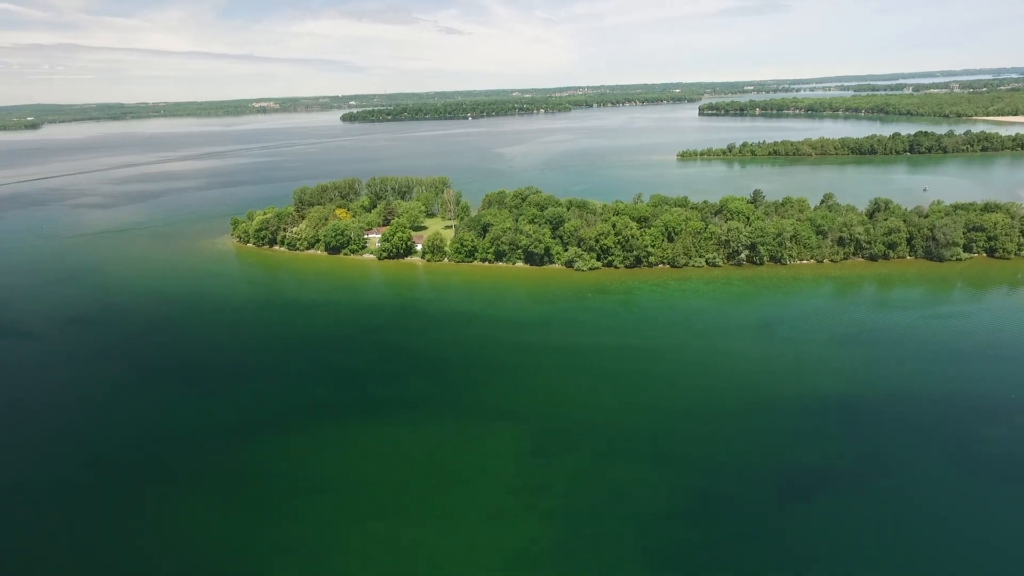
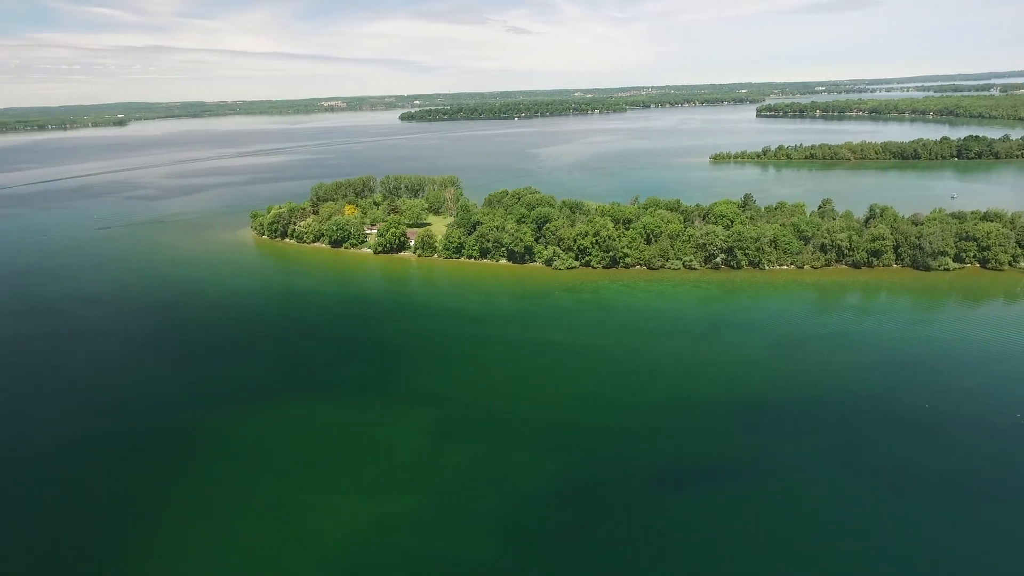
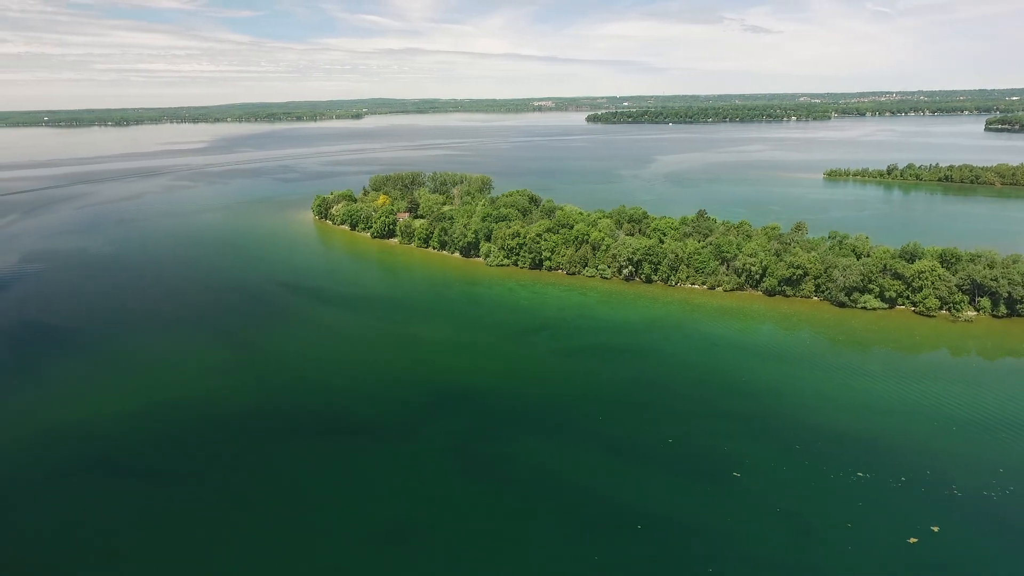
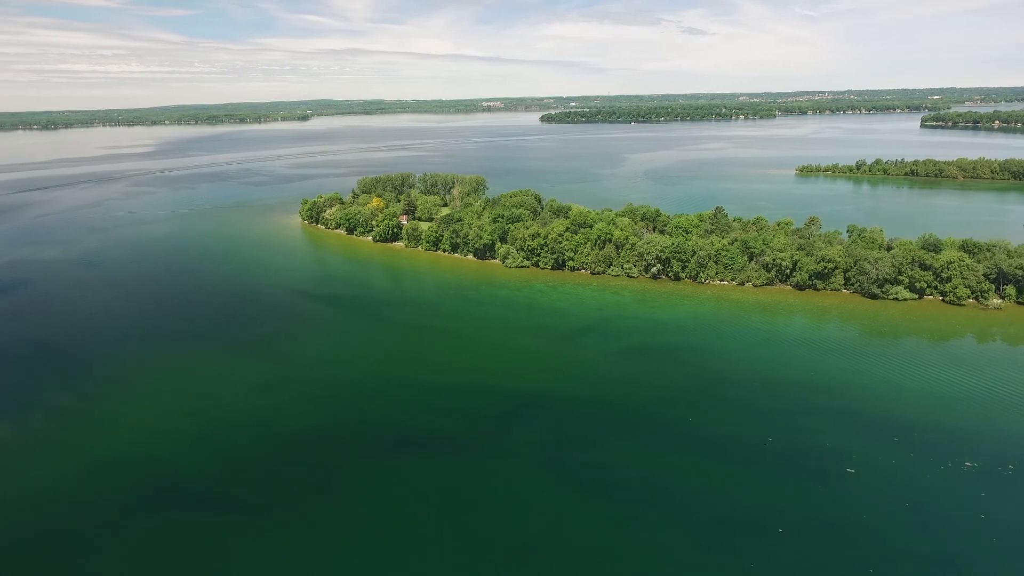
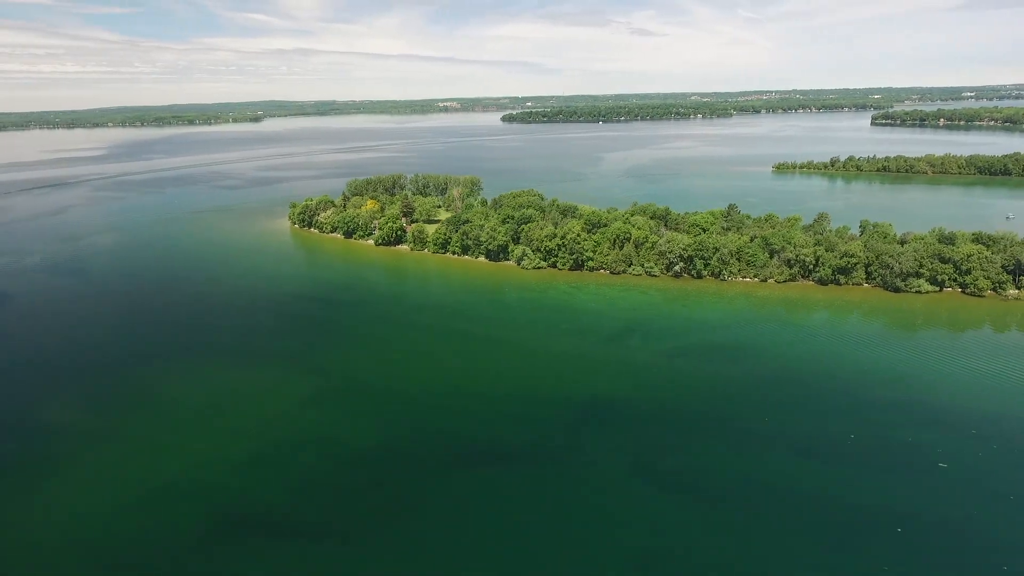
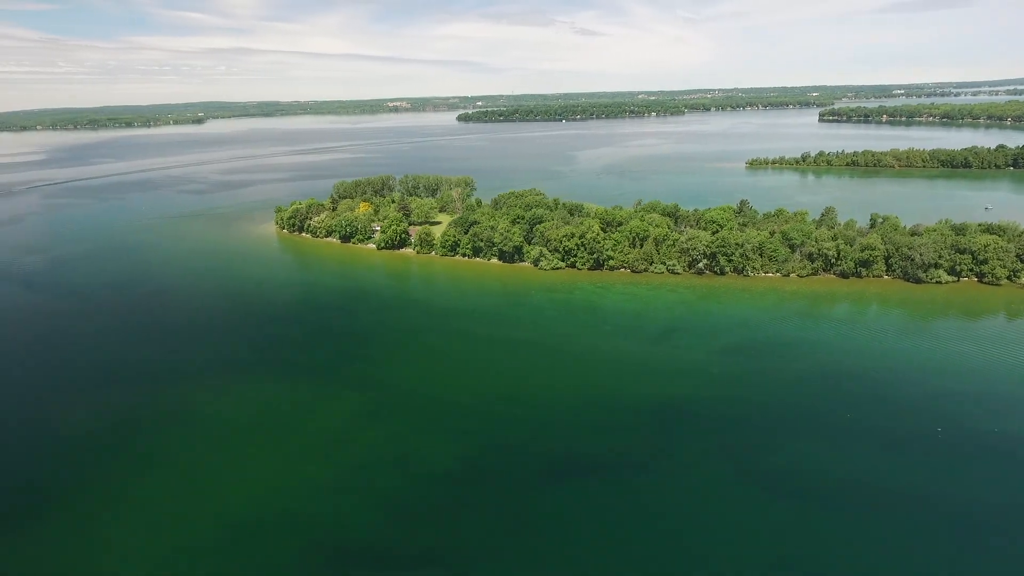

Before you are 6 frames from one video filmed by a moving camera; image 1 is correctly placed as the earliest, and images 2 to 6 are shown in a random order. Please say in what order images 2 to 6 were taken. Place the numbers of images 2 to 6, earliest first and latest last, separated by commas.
2, 6, 5, 4, 3
